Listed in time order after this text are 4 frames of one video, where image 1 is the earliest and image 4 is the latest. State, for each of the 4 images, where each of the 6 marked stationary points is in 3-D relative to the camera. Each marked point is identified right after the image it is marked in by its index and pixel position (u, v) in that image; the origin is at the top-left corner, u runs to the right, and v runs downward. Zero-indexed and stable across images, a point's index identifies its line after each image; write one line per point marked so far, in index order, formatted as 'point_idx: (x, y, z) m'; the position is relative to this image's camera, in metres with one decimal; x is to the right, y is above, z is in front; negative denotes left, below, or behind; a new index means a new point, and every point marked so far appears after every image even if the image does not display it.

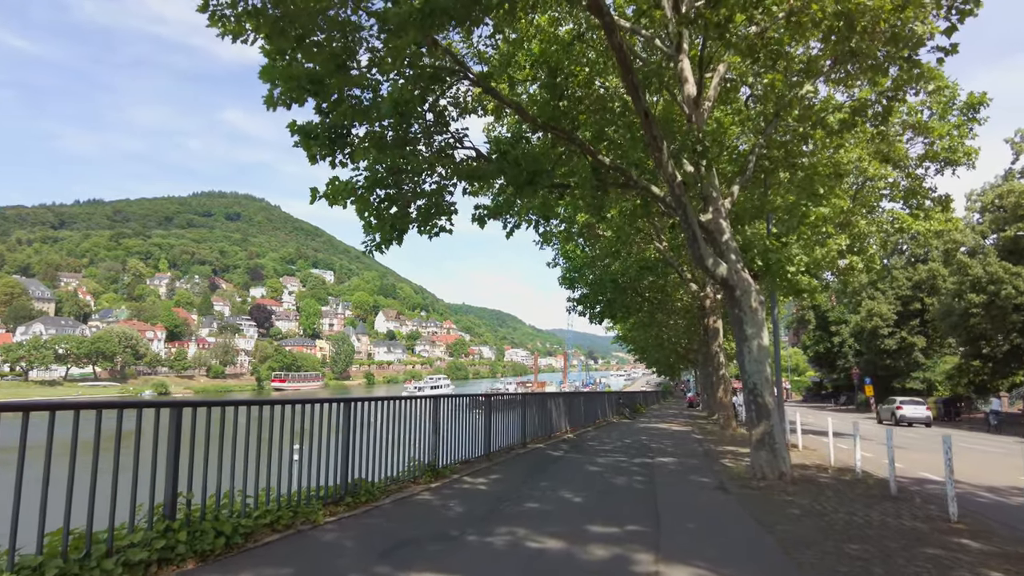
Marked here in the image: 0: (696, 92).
0: (+3.3, +3.6, +12.6) m
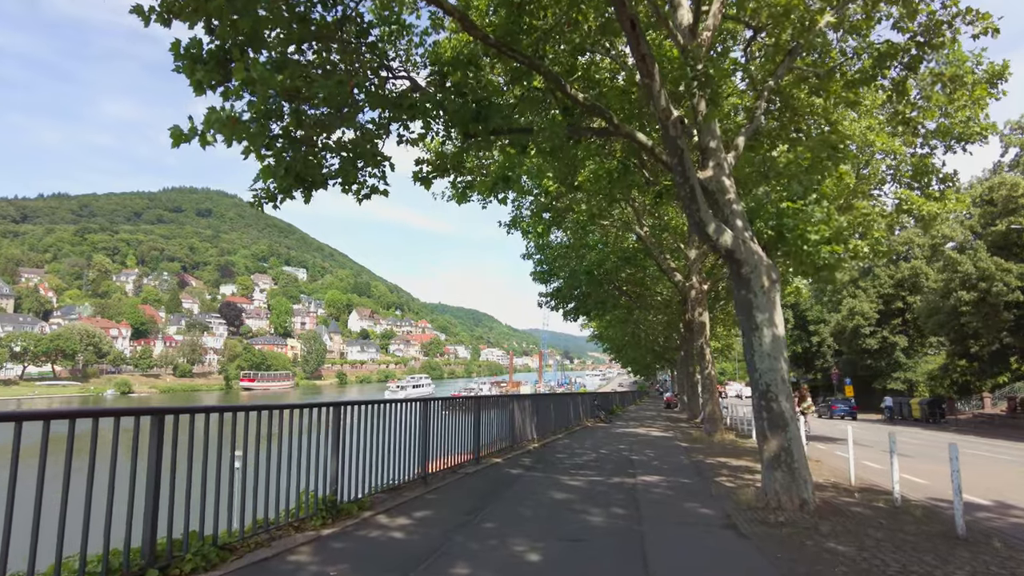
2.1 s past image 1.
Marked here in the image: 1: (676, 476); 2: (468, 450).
0: (+2.6, +3.9, +10.0) m
1: (+2.7, -3.1, +11.4) m
2: (-0.7, -2.7, +11.8) m
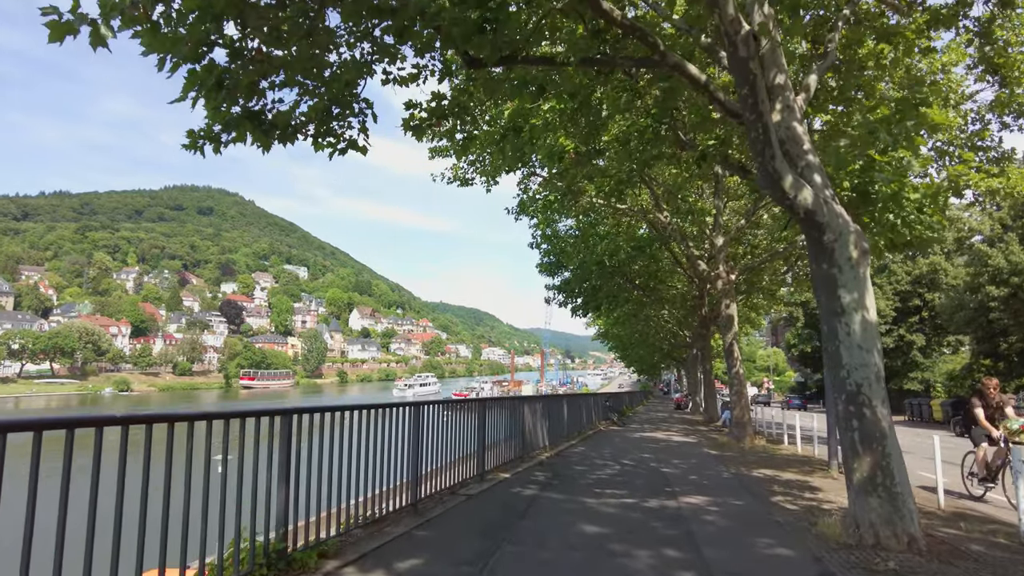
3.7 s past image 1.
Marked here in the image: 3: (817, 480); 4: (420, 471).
0: (+2.8, +4.2, +8.0) m
1: (+2.9, -2.8, +9.4) m
2: (-0.6, -2.5, +9.8) m
3: (+5.0, -3.2, +11.3) m
4: (-1.0, -2.1, +7.9) m
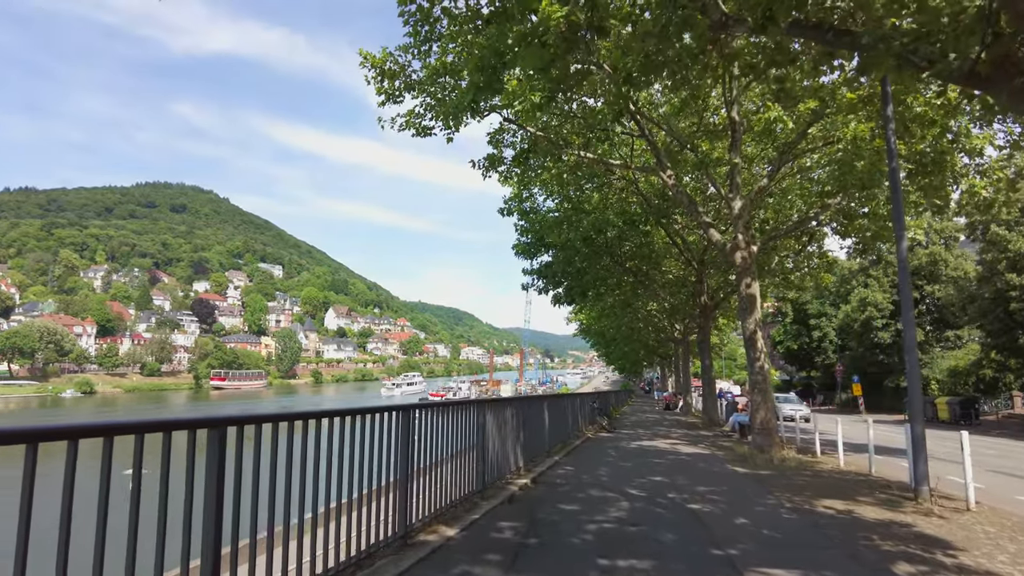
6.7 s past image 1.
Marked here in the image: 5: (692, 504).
0: (+2.4, +4.8, +4.2) m
1: (+2.5, -2.3, +5.6) m
2: (-1.0, -1.9, +5.9) m
3: (+4.5, -2.6, +7.6) m
4: (-1.4, -1.5, +3.9) m
5: (+2.2, -2.6, +8.3) m
